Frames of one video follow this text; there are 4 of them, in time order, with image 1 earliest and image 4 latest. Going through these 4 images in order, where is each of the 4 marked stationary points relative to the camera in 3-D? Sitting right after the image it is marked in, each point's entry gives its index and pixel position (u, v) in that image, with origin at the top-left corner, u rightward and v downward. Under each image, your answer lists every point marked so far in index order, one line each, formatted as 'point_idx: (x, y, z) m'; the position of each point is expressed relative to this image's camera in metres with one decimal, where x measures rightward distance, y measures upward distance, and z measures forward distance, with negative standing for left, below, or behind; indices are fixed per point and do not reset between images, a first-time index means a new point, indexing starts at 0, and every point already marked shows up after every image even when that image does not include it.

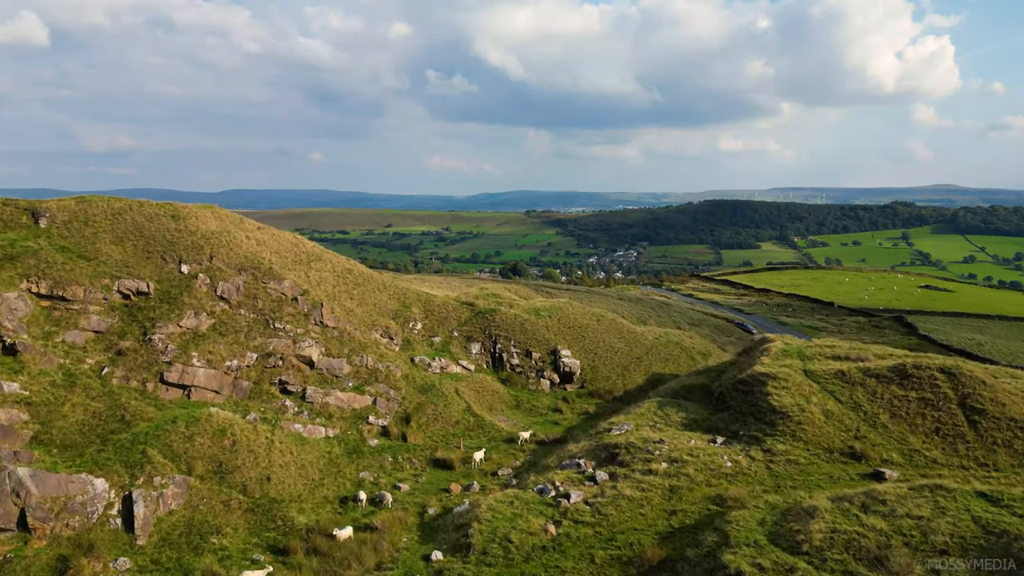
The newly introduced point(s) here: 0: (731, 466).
0: (+6.1, -5.0, +19.0) m
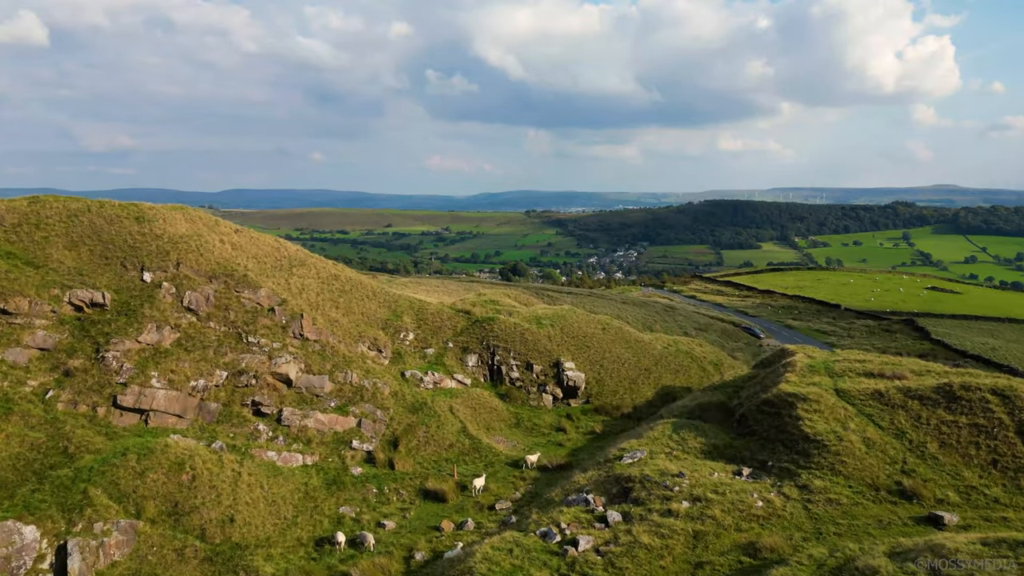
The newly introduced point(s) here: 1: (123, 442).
0: (+6.1, -5.3, +16.5) m
1: (-10.2, -4.0, +17.9) m
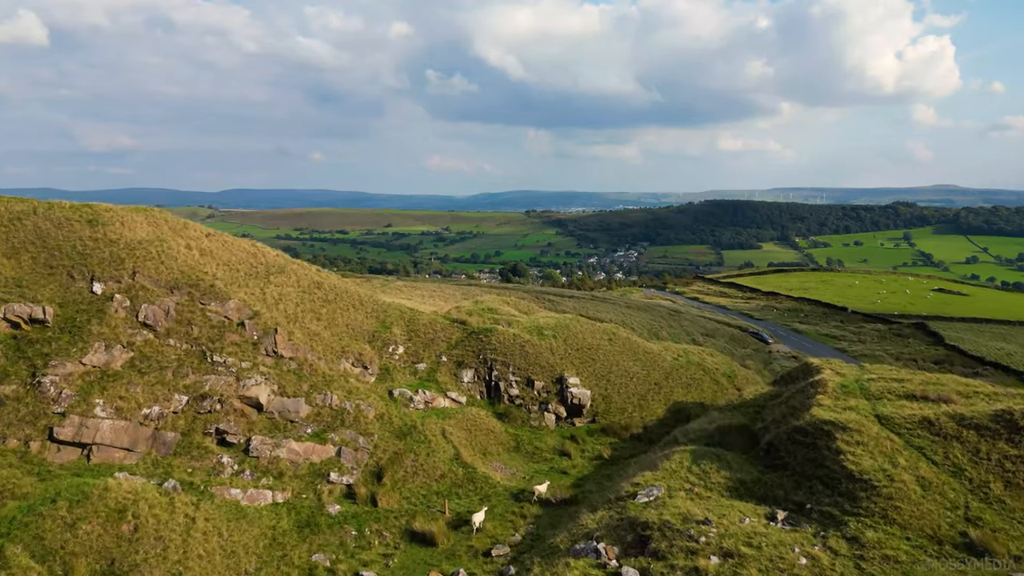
0: (+6.1, -5.7, +14.0) m
1: (-10.3, -4.4, +15.4) m
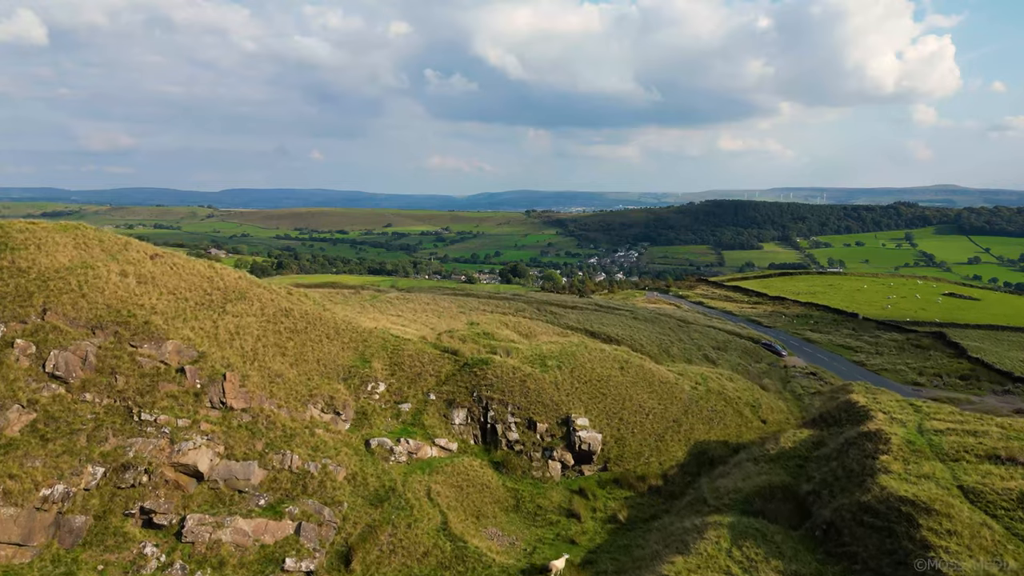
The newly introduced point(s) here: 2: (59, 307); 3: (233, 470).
0: (+6.0, -6.7, +10.2) m
1: (-10.3, -5.4, +11.5) m
2: (-11.3, -0.4, +17.0) m
3: (-7.0, -4.5, +16.9) m
